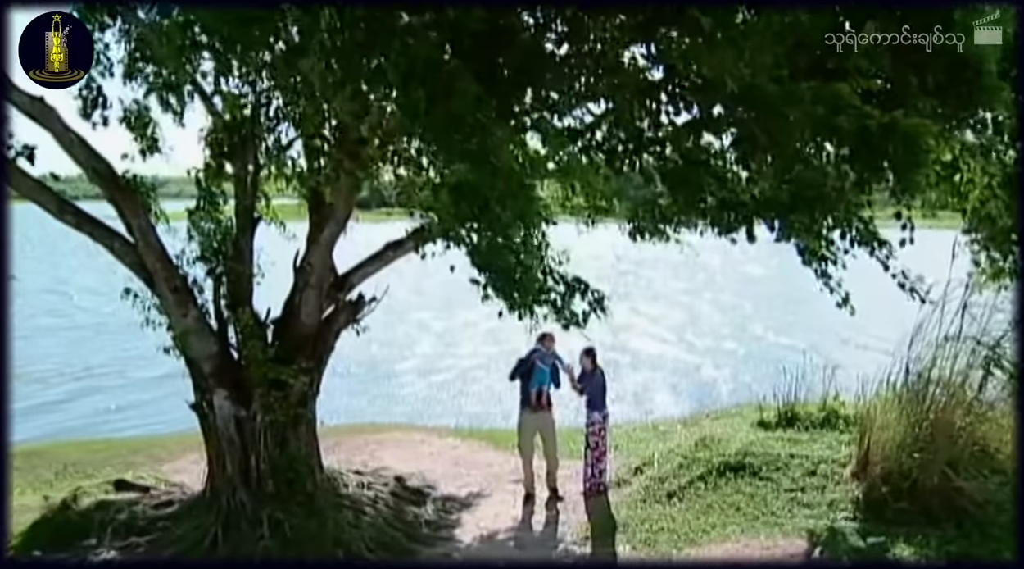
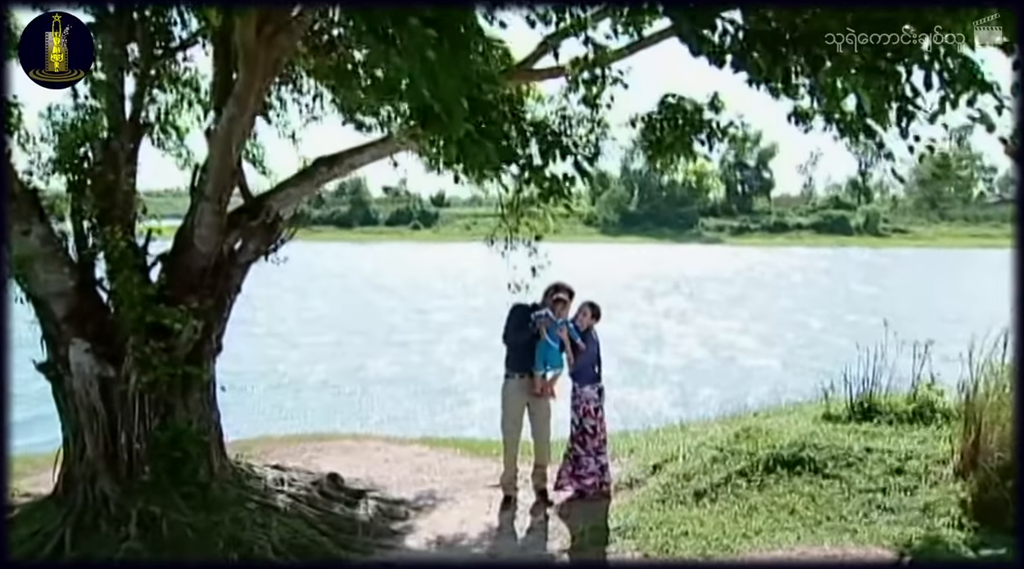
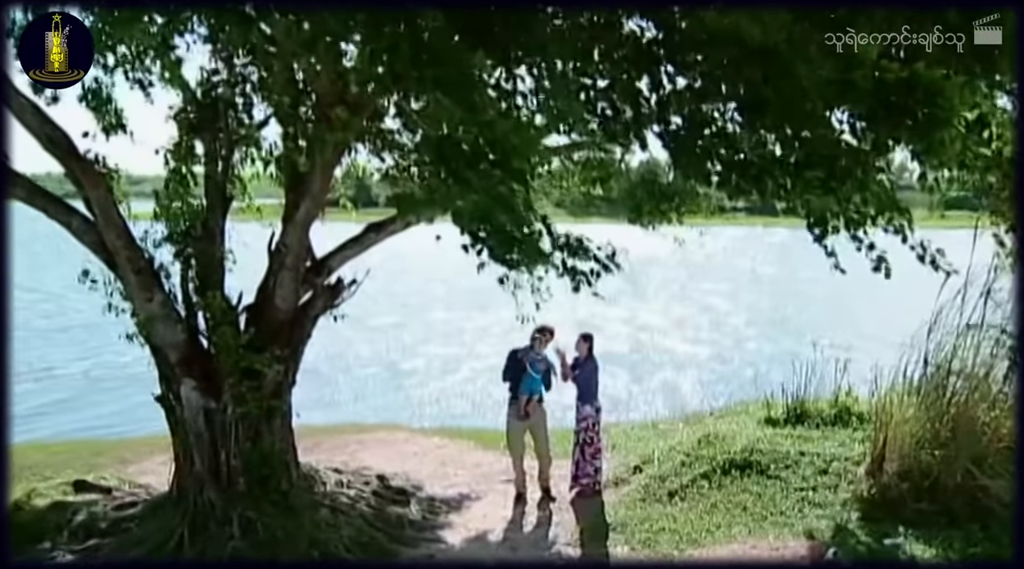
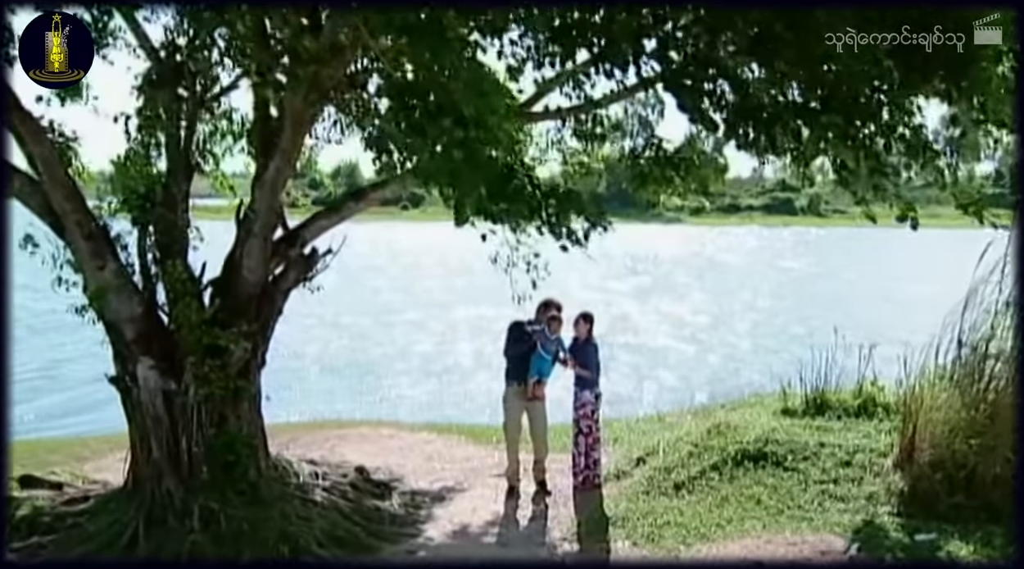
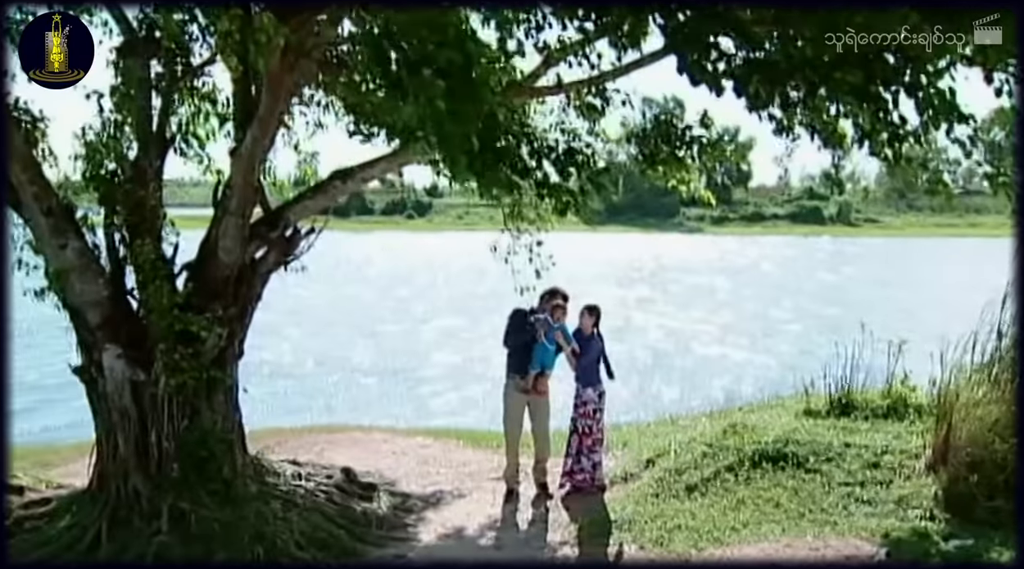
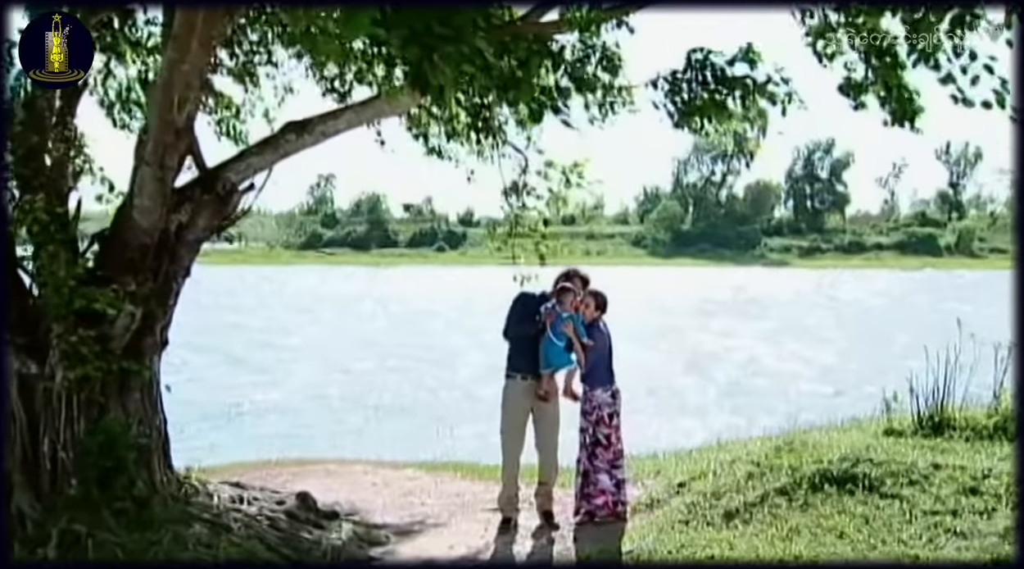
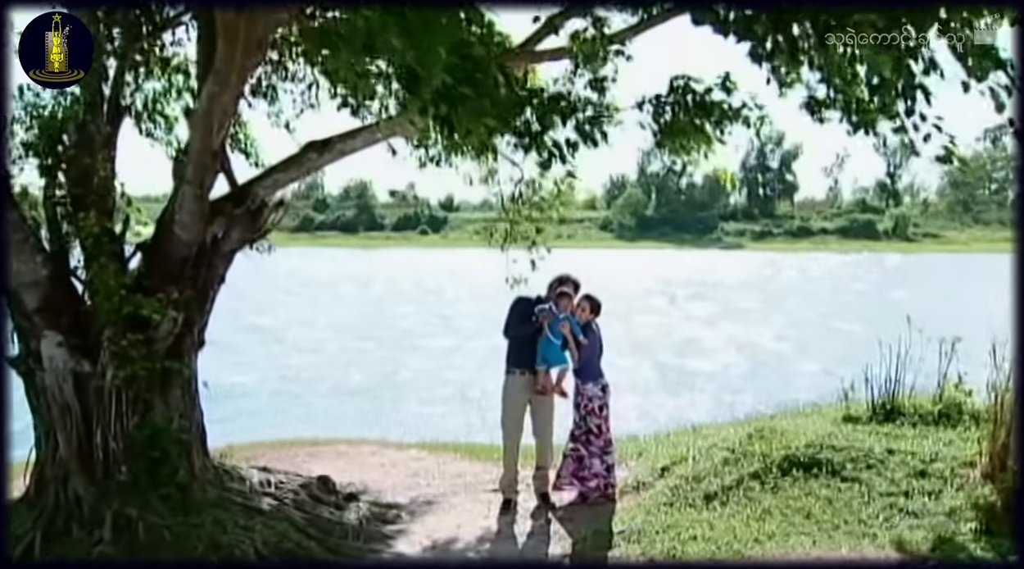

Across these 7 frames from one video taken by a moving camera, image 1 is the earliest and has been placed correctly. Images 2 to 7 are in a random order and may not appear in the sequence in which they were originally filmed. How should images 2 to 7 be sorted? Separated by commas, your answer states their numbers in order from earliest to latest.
3, 4, 5, 2, 7, 6
